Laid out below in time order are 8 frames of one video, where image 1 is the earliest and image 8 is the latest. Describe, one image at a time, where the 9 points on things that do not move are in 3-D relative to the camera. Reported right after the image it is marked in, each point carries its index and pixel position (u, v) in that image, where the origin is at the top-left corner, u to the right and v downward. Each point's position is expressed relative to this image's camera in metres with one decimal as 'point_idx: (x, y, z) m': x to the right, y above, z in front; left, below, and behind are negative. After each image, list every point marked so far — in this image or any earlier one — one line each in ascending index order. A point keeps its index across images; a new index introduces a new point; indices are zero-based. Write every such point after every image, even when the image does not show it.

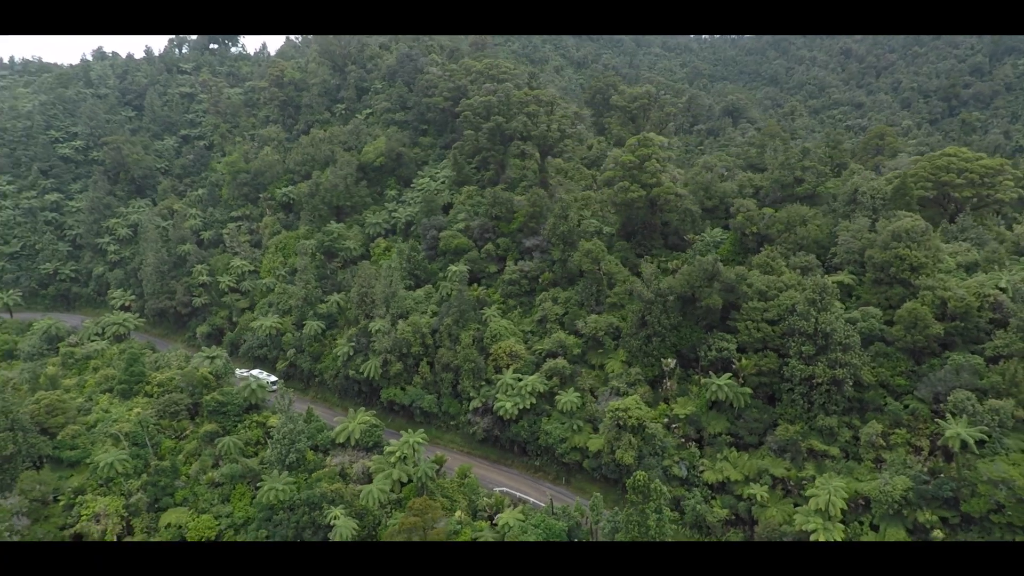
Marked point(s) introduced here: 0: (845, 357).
0: (+7.2, -1.5, +12.5) m
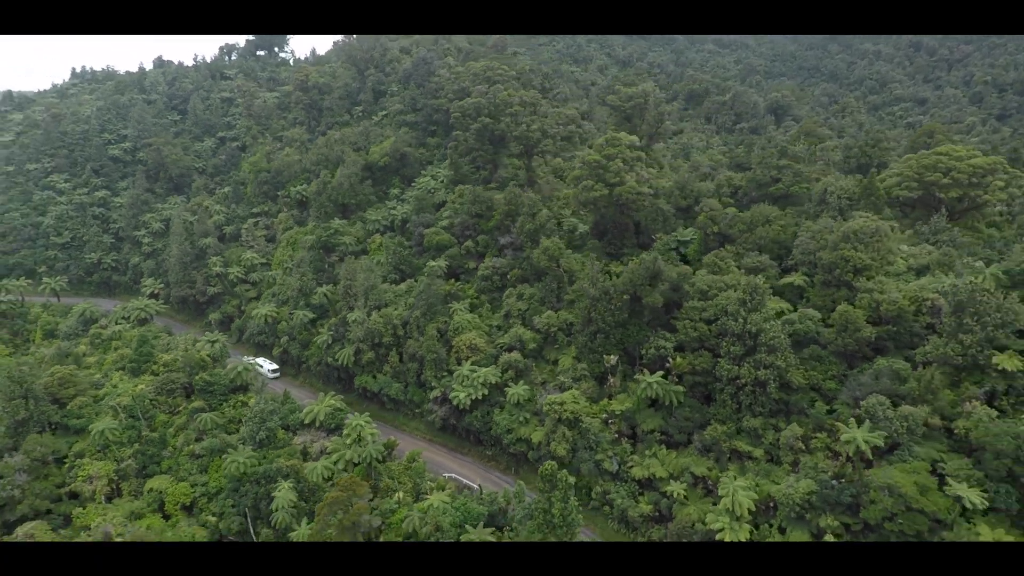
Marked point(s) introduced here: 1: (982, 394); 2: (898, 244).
0: (+5.5, -1.5, +12.4) m
1: (+8.6, -1.9, +10.4) m
2: (+9.5, +1.1, +14.1) m
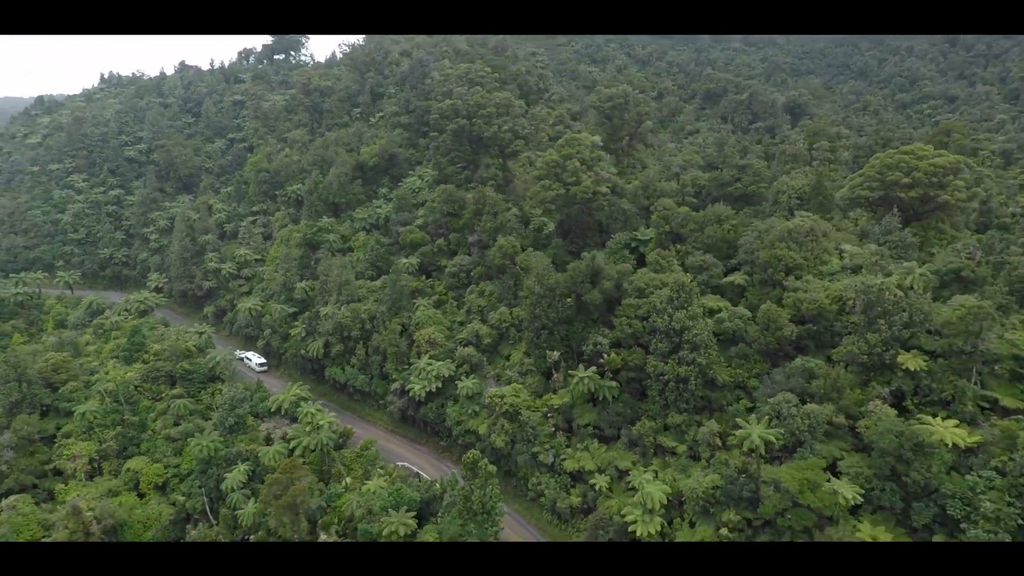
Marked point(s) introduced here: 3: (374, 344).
0: (+3.9, -1.5, +12.6) m
1: (+6.8, -1.9, +10.4) m
2: (+8.0, +1.1, +14.1) m
3: (-4.5, -1.9, +18.7) m
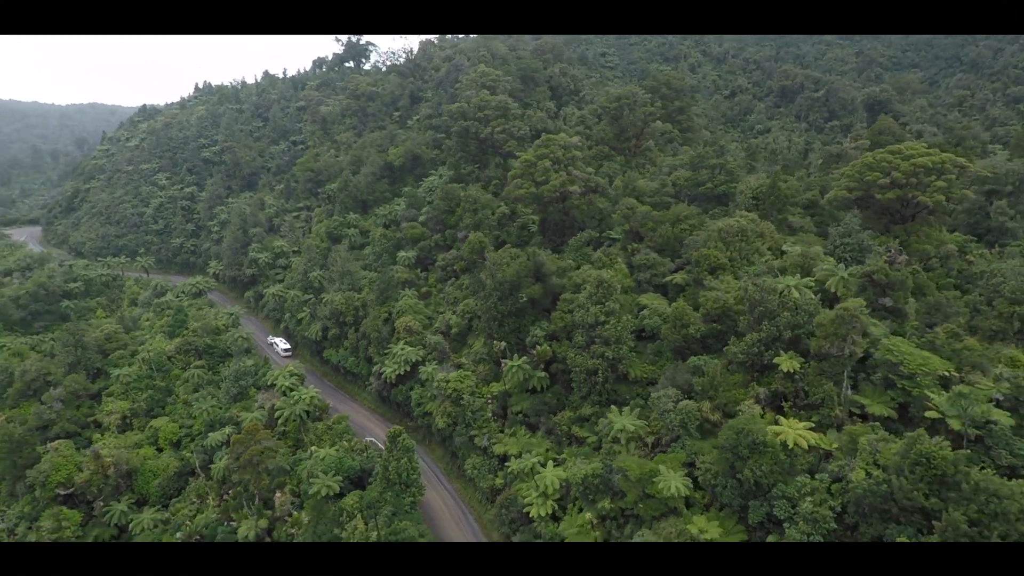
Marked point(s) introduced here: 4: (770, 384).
0: (+2.0, -1.4, +12.9) m
1: (+4.5, -1.9, +10.3) m
2: (+6.4, +1.1, +13.8) m
3: (-5.3, -1.5, +20.3) m
4: (+4.7, -1.8, +10.4) m
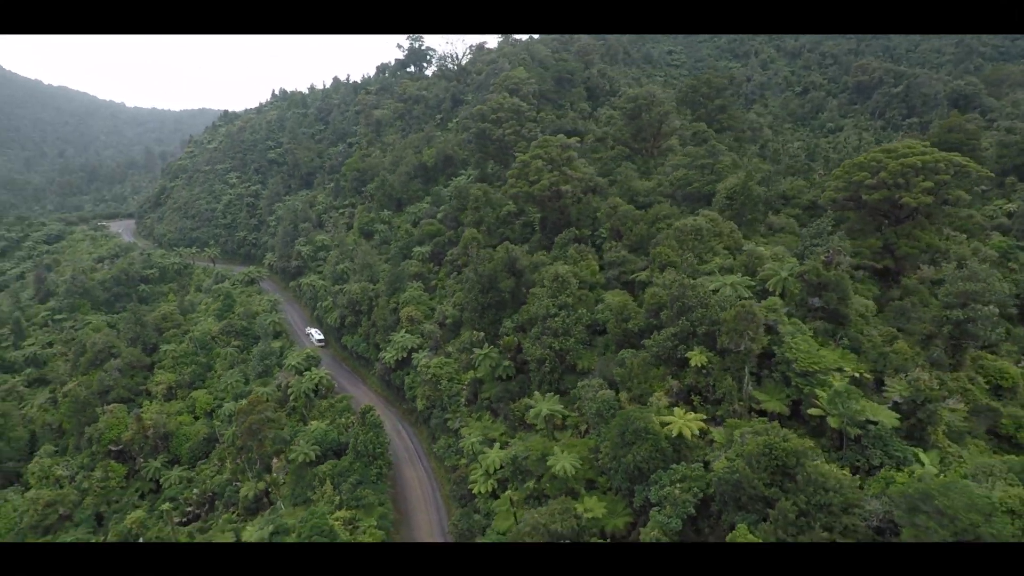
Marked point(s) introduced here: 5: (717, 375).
0: (+0.8, -1.2, +13.6) m
1: (+3.0, -1.8, +10.6) m
2: (+5.4, +1.1, +13.8) m
3: (-5.4, -1.2, +21.9) m
4: (+3.2, -1.7, +10.7) m
5: (+3.6, -1.5, +10.2) m
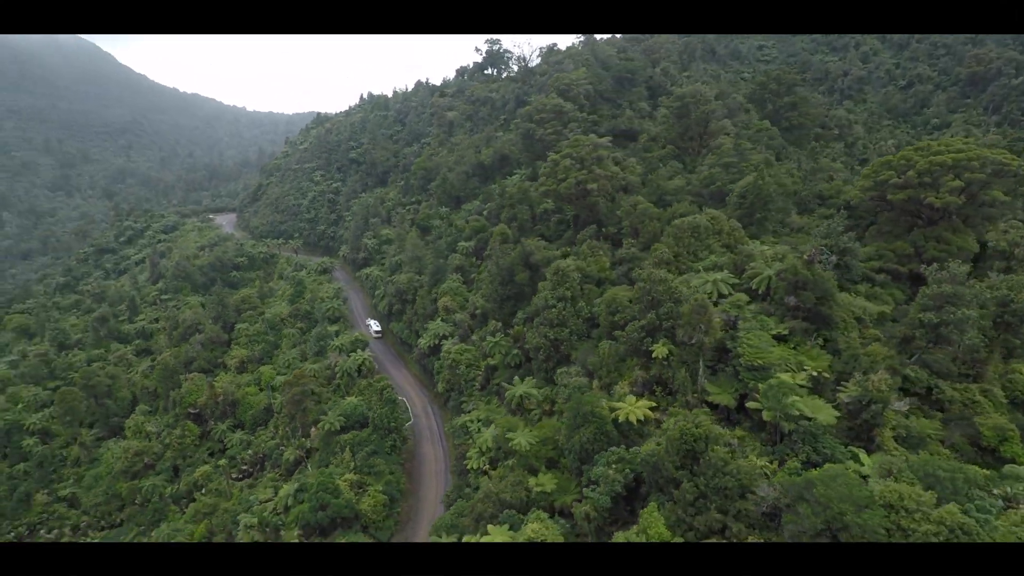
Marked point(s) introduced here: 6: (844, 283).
0: (+0.8, -1.0, +14.3) m
1: (+2.4, -1.7, +11.0) m
2: (+5.4, +1.1, +13.8) m
3: (-4.0, -0.8, +23.5) m
4: (+2.6, -1.6, +11.1) m
5: (+3.0, -1.4, +10.5) m
6: (+7.8, +0.1, +13.5) m
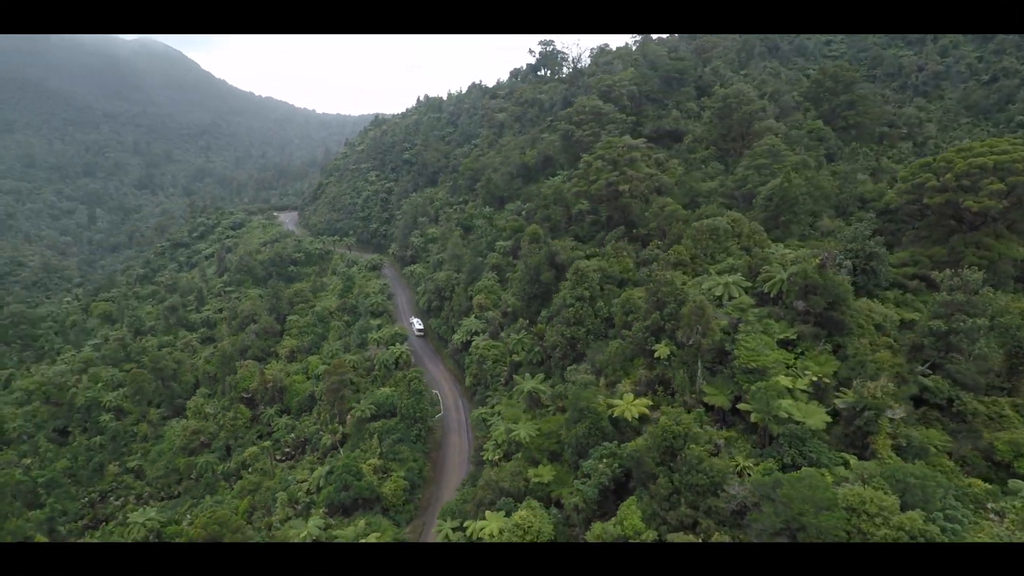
0: (+1.2, -1.0, +14.6) m
1: (+2.5, -1.7, +11.2) m
2: (+5.8, +1.0, +13.6) m
3: (-2.6, -0.7, +24.2) m
4: (+2.8, -1.6, +11.2) m
5: (+3.1, -1.5, +10.6) m
6: (+8.2, 0.0, +13.1) m
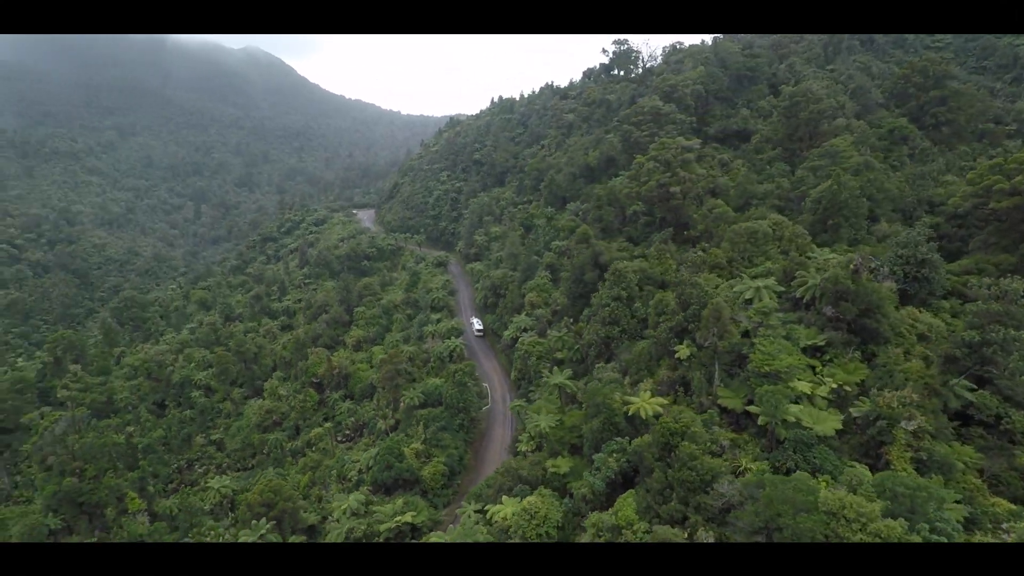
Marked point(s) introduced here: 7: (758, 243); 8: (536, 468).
0: (+2.2, -1.0, +14.9) m
1: (+3.0, -1.7, +11.3) m
2: (+6.6, +0.9, +13.3) m
3: (-0.3, -0.6, +24.9) m
4: (+3.2, -1.6, +11.3) m
5: (+3.4, -1.5, +10.7) m
6: (+8.9, -0.2, +12.5) m
7: (+5.8, +1.1, +13.5) m
8: (+0.5, -3.5, +11.2) m
